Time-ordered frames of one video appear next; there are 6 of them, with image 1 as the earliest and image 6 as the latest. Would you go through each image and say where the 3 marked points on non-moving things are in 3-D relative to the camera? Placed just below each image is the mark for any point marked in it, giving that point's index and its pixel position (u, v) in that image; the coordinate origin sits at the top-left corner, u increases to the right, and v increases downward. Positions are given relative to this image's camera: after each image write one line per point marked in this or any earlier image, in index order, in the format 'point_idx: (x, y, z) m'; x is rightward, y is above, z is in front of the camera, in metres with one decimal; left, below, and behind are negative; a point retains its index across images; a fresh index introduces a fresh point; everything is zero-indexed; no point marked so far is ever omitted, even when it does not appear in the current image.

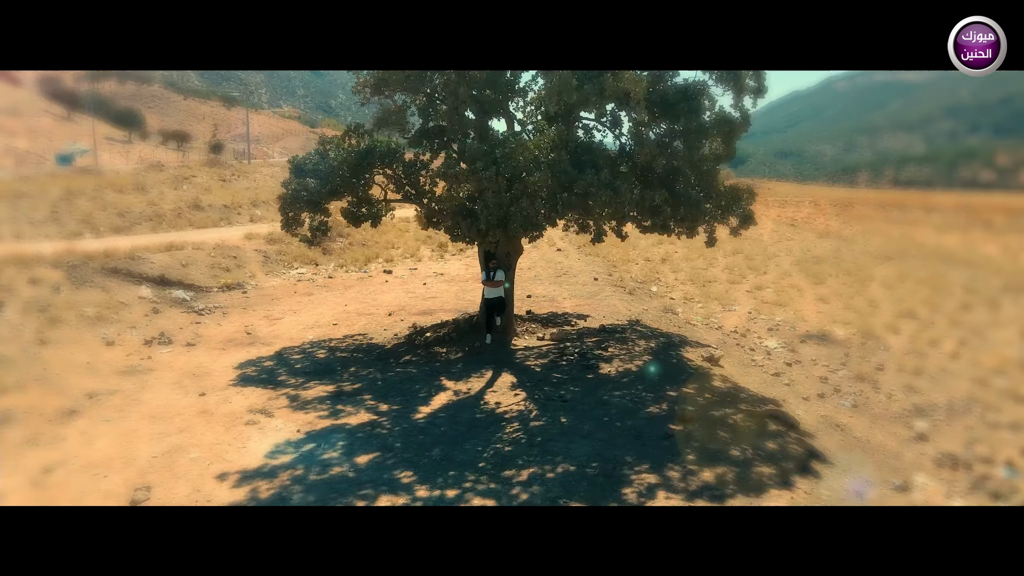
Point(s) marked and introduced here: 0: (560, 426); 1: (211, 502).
0: (+0.4, -1.0, +5.5) m
1: (-1.8, -1.3, +4.3) m
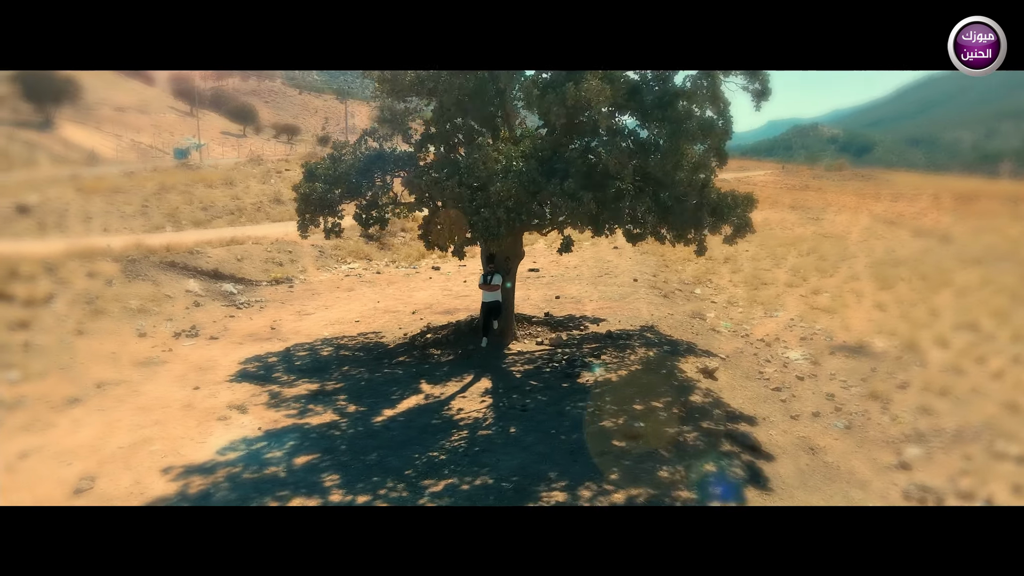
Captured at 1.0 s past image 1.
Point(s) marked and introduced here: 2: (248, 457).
0: (-0.1, -1.1, +5.5) m
1: (-2.4, -1.3, +4.7) m
2: (-1.9, -1.2, +5.2) m
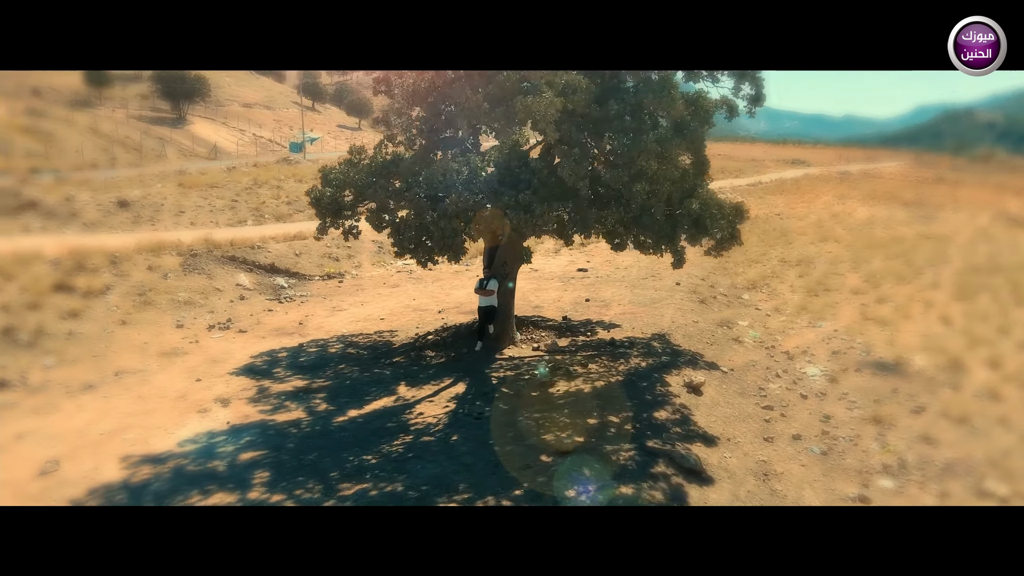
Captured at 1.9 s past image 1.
0: (-0.5, -1.2, +5.7) m
1: (-3.0, -1.3, +5.2) m
2: (-2.4, -1.2, +5.7) m
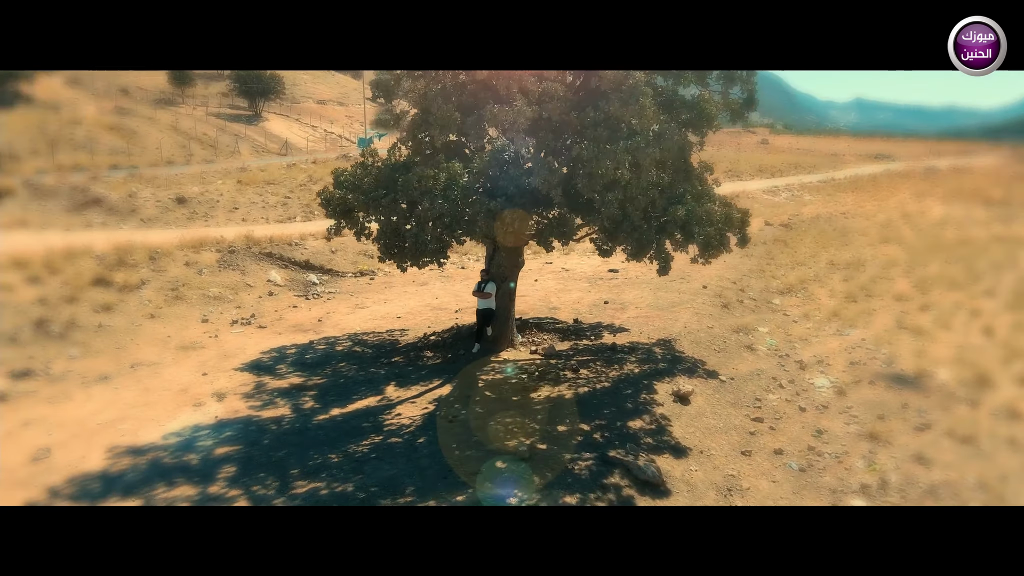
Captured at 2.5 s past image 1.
0: (-0.8, -1.2, +5.8) m
1: (-3.3, -1.3, +5.6) m
2: (-2.7, -1.3, +6.0) m
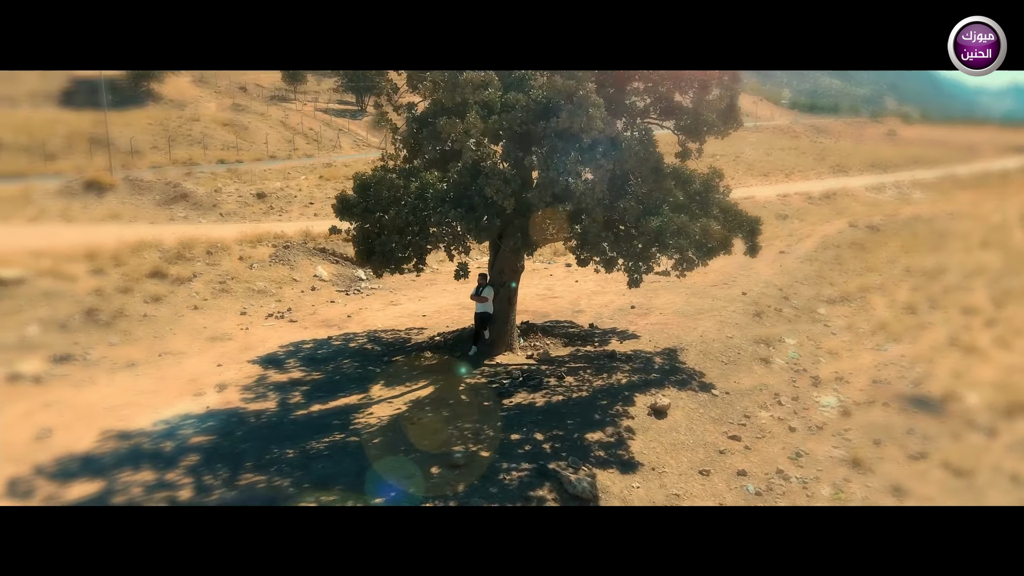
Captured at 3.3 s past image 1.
0: (-1.3, -1.3, +6.1) m
1: (-3.7, -1.3, +6.2) m
2: (-3.1, -1.3, +6.5) m
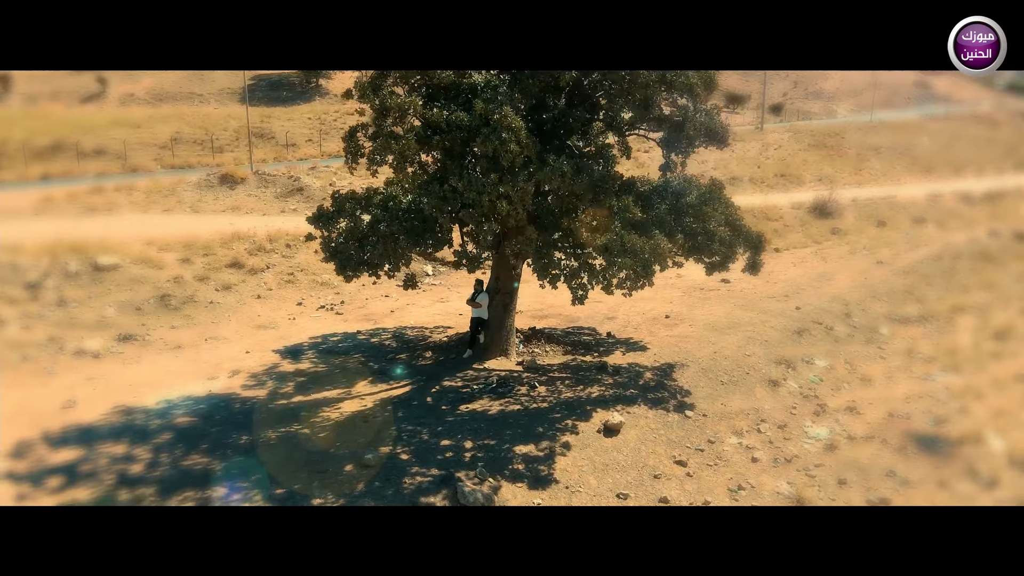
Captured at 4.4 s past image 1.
0: (-1.9, -1.4, +6.6) m
1: (-4.3, -1.3, +7.3) m
2: (-3.5, -1.2, +7.5) m
